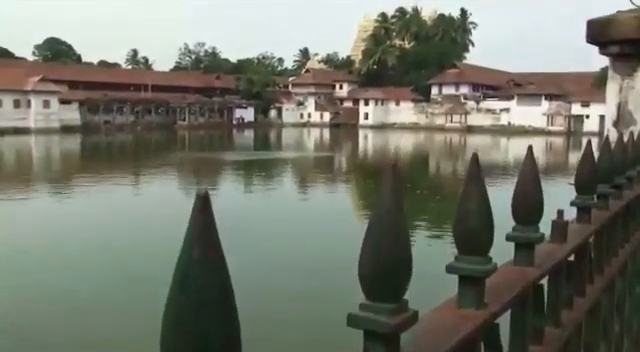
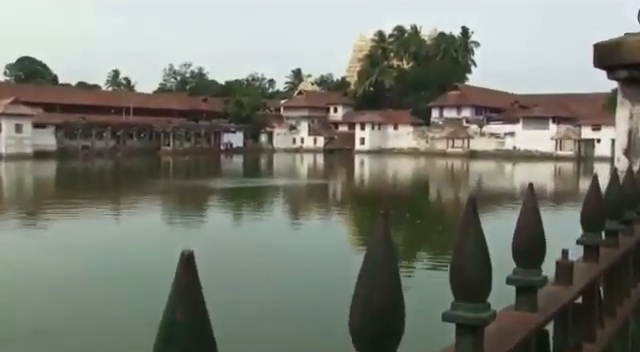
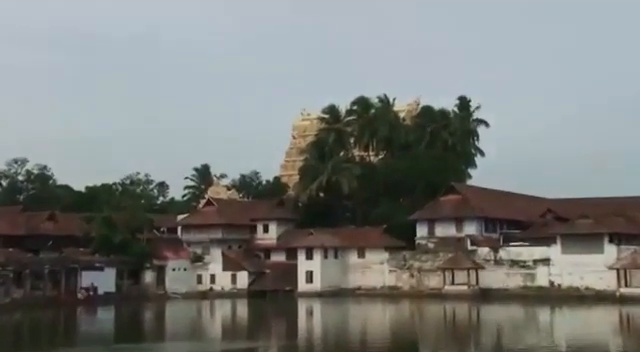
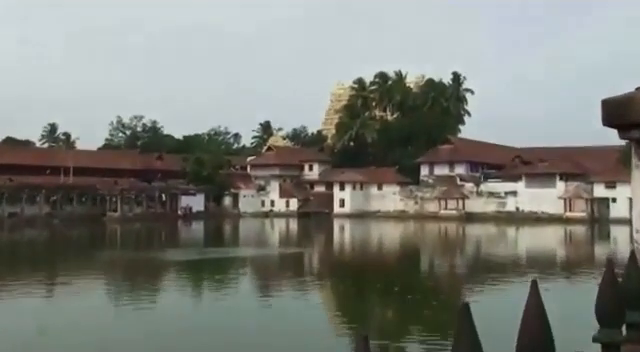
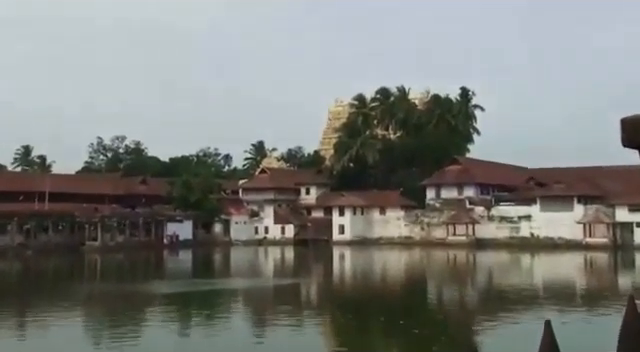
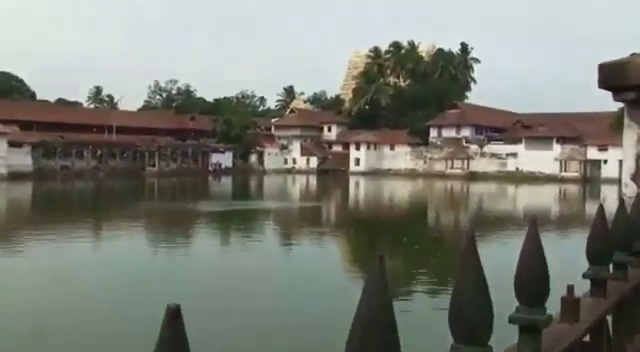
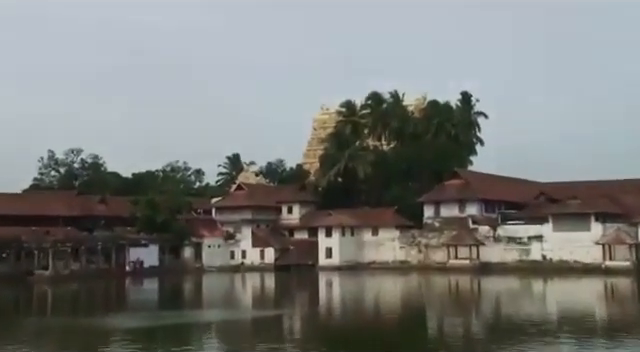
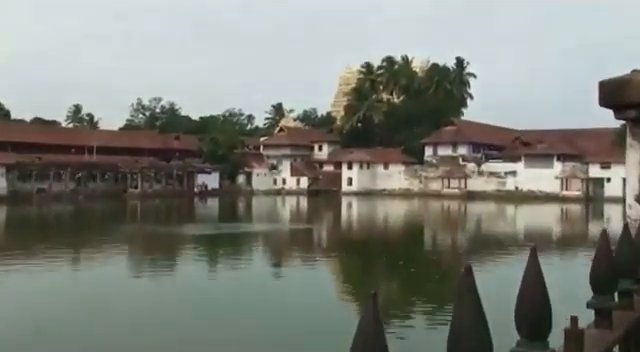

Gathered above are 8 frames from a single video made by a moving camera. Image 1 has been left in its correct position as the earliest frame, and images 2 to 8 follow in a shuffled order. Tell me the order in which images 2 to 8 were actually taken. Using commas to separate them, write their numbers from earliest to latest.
2, 6, 8, 4, 5, 7, 3
